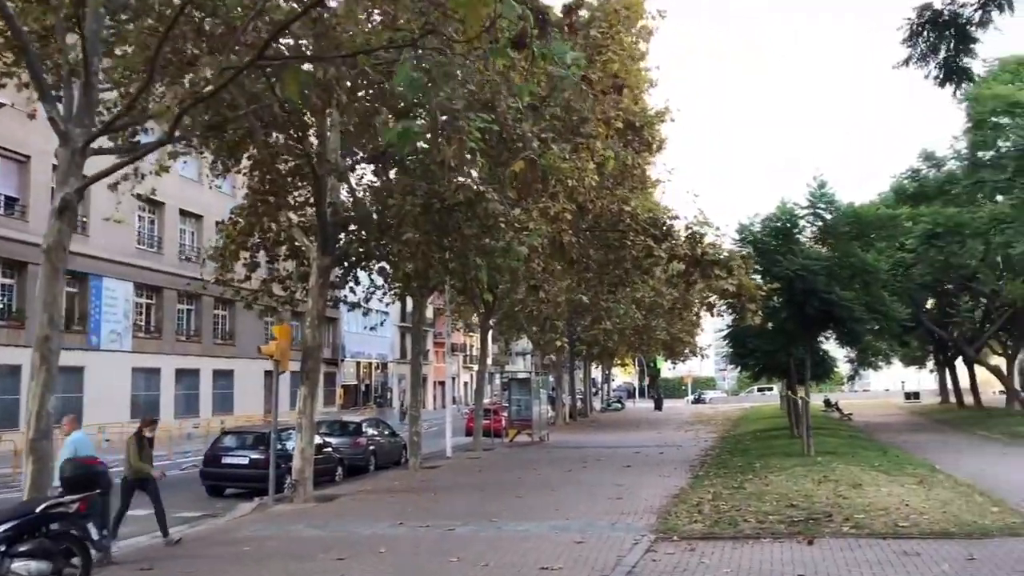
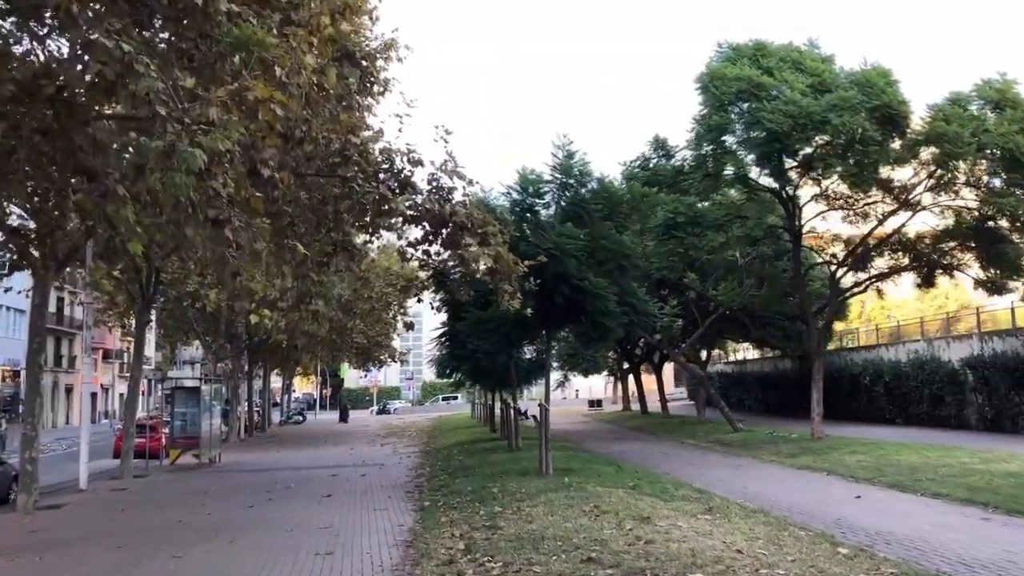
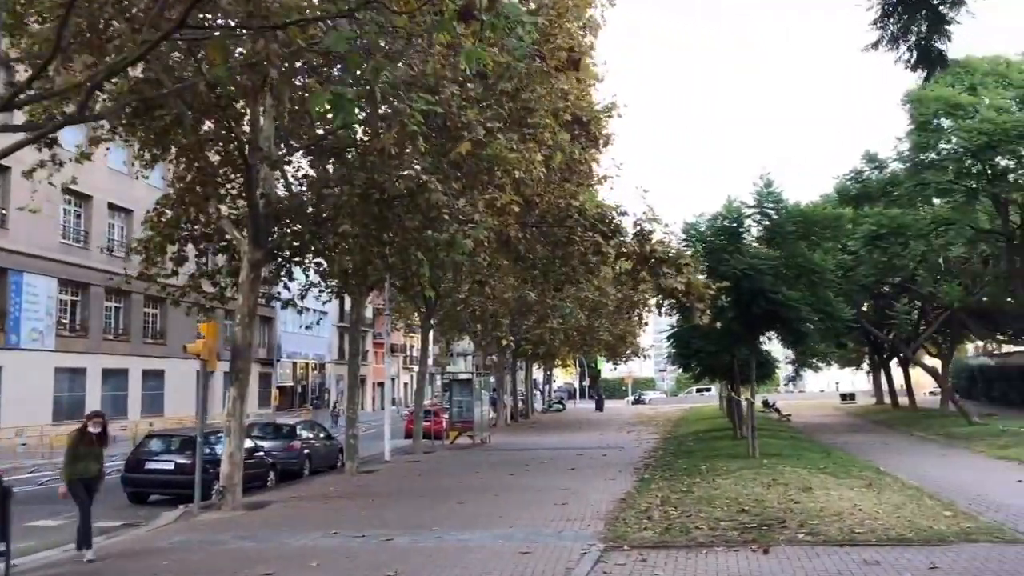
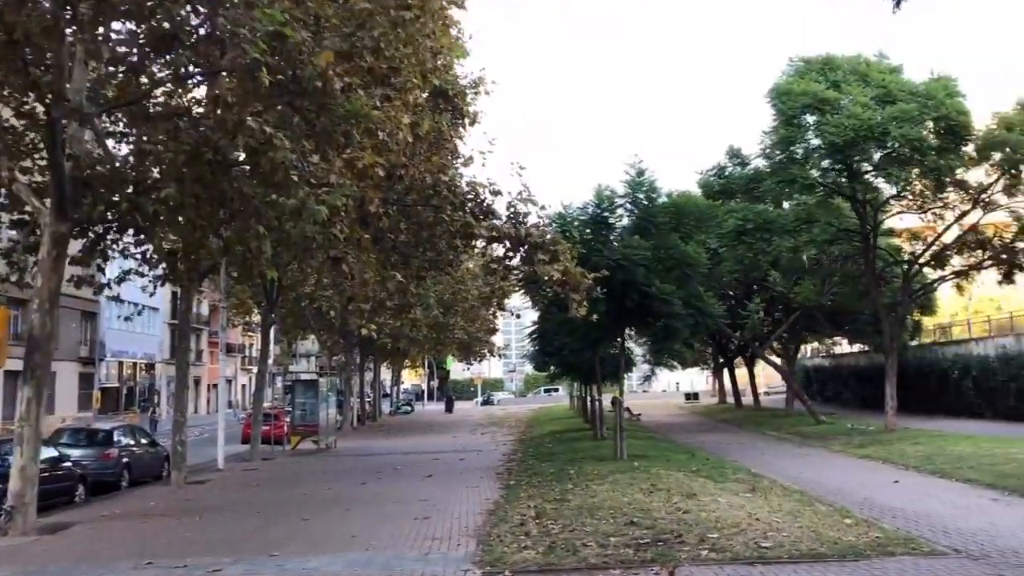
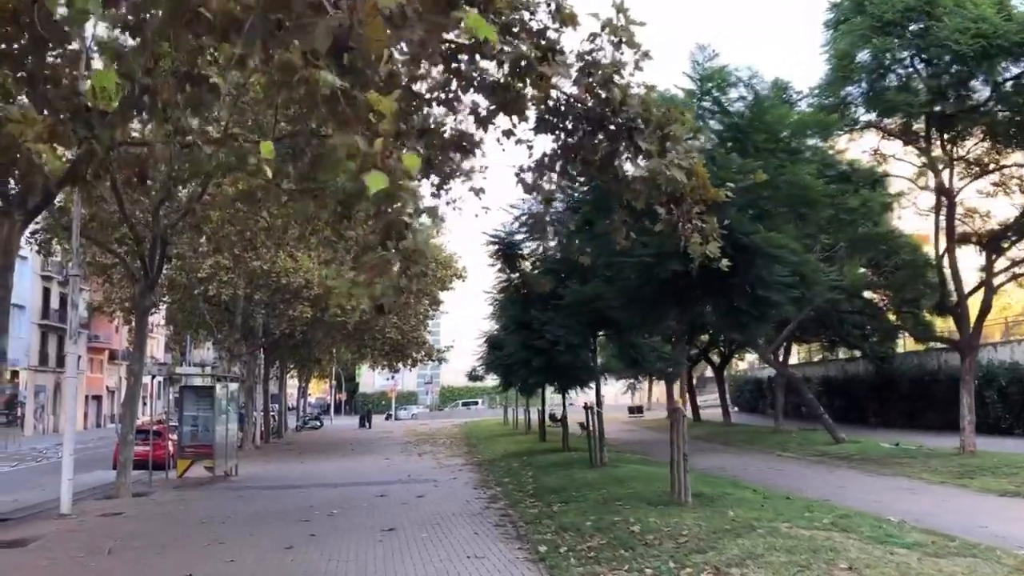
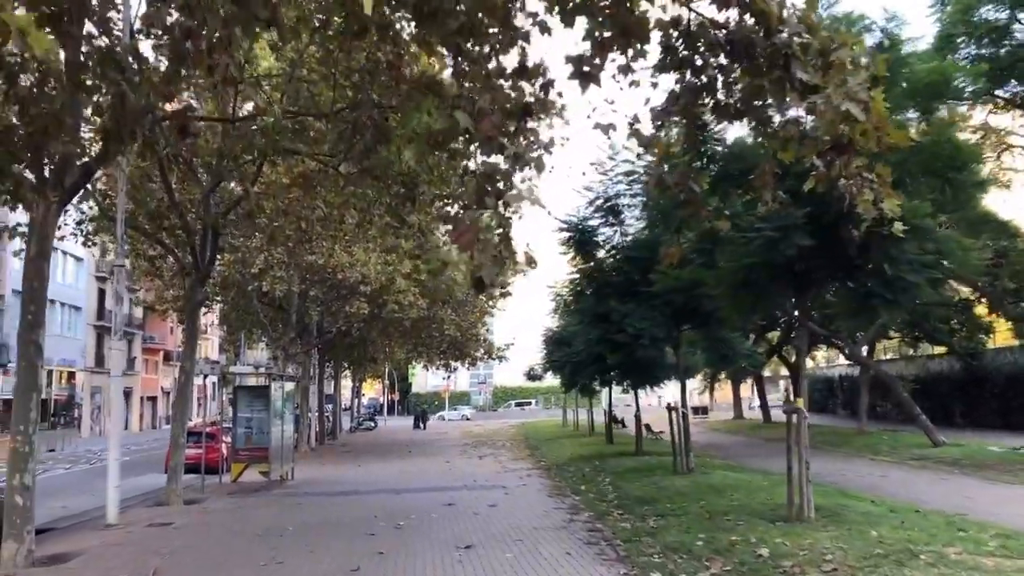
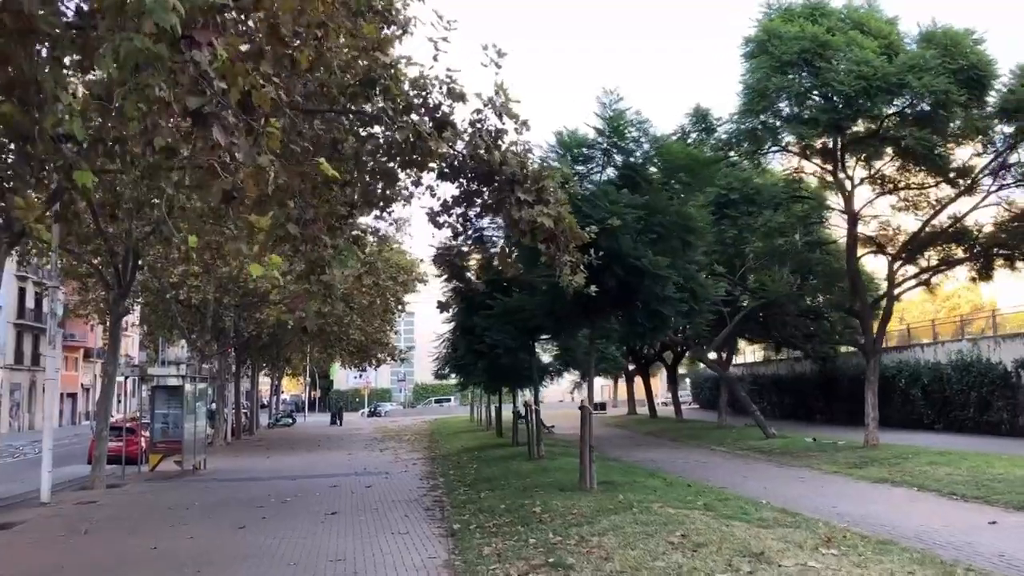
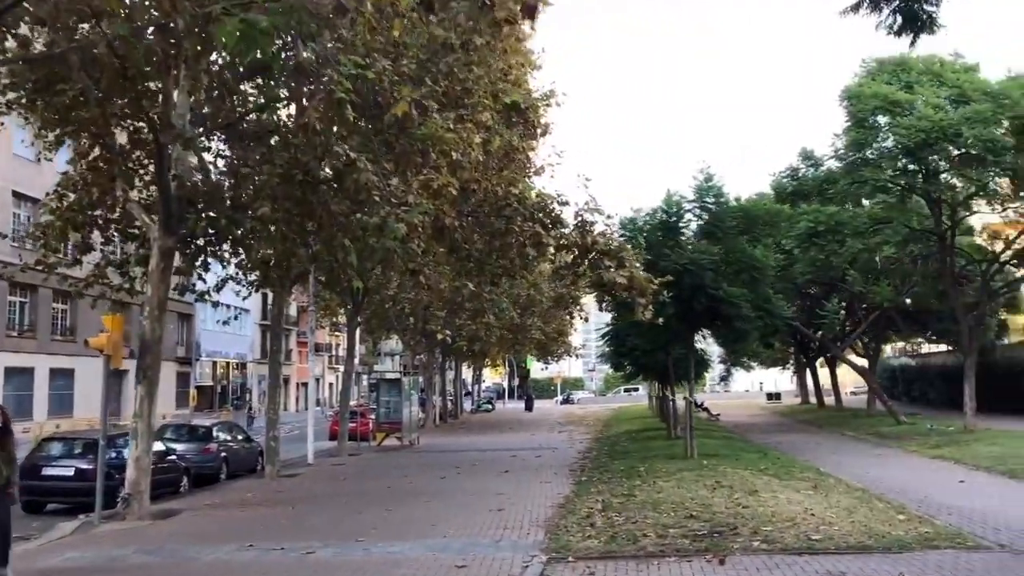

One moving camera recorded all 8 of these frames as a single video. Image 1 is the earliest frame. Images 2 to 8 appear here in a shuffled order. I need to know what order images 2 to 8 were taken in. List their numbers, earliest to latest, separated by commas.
3, 8, 4, 2, 7, 5, 6
